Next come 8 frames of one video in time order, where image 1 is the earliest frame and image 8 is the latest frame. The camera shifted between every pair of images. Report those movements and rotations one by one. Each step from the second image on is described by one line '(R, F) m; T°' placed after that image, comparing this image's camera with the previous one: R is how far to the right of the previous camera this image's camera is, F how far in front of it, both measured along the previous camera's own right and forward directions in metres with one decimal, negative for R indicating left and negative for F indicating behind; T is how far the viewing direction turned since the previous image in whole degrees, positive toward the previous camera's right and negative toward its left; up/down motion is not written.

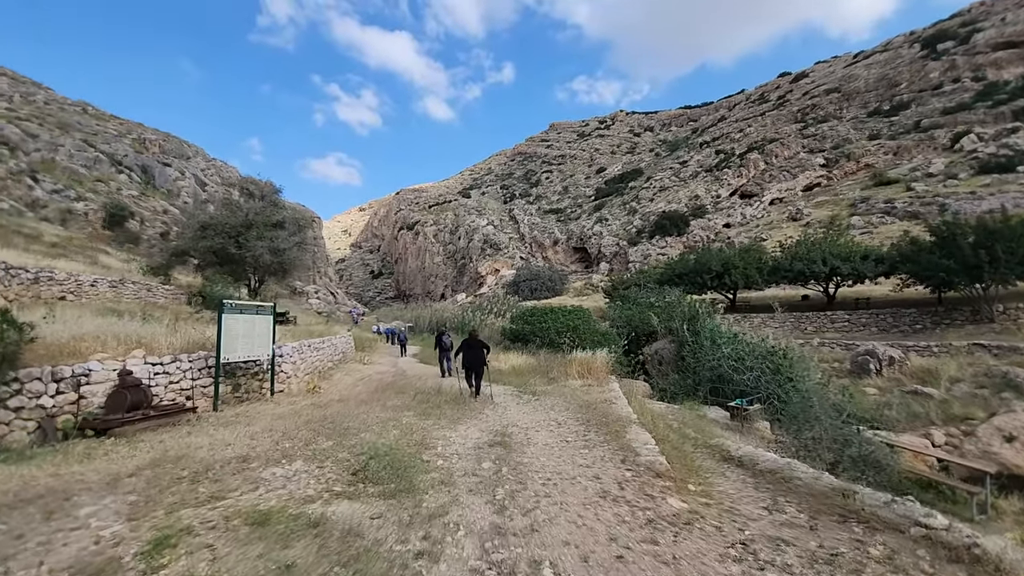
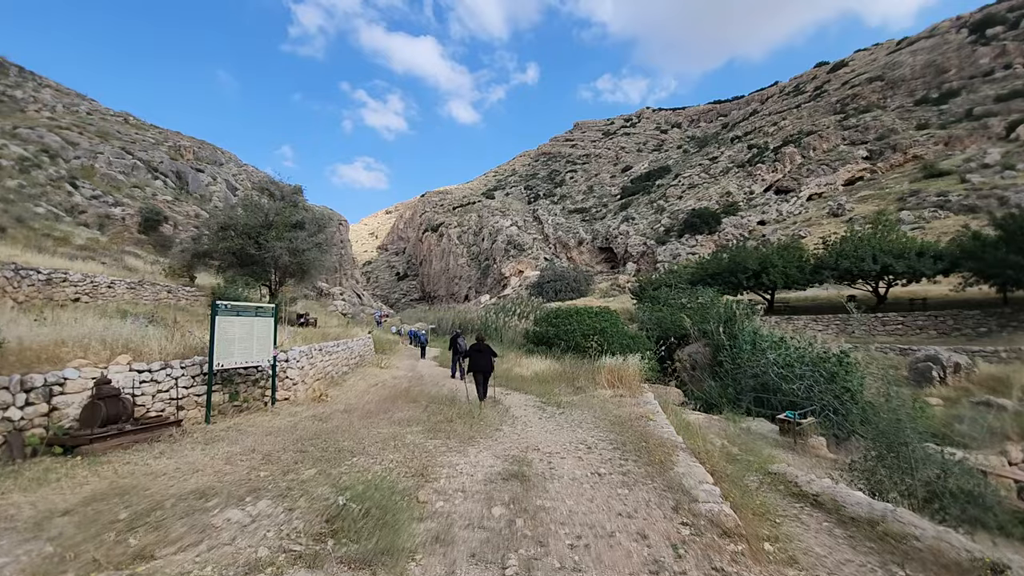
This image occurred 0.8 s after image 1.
(0.0, +0.8) m; -3°
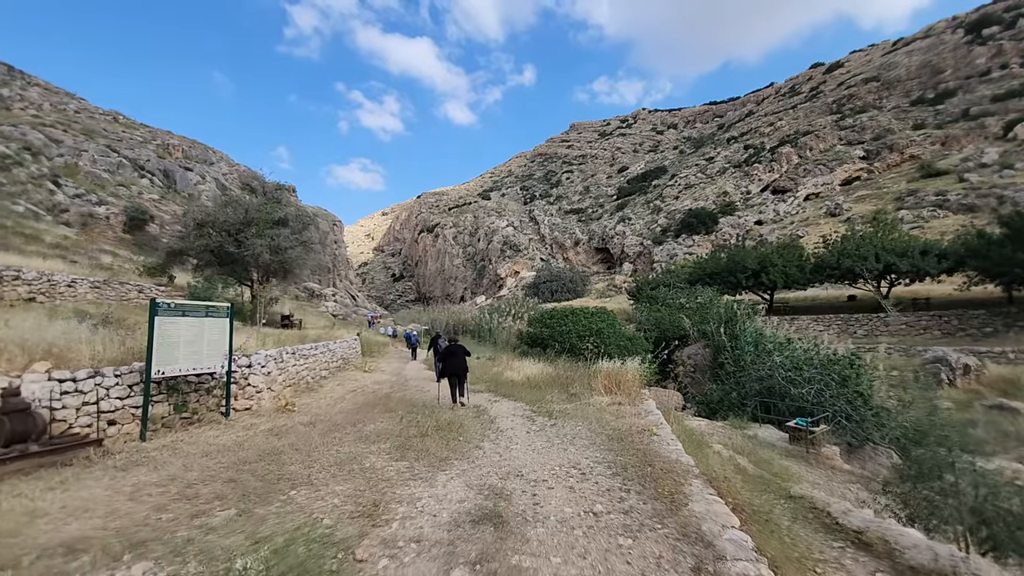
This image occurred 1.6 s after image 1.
(+0.2, +0.7) m; 0°
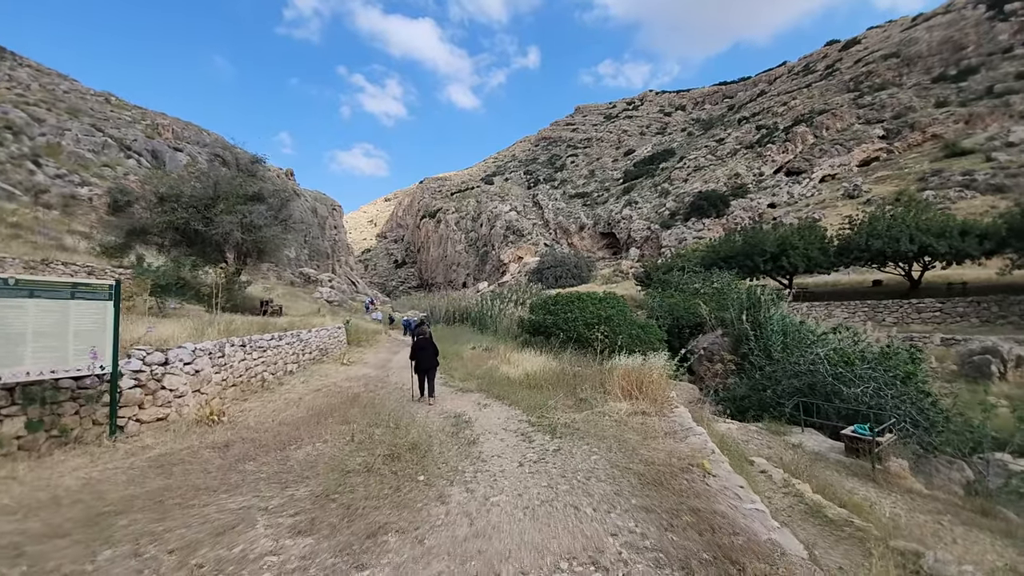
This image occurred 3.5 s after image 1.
(+0.2, +1.6) m; -1°
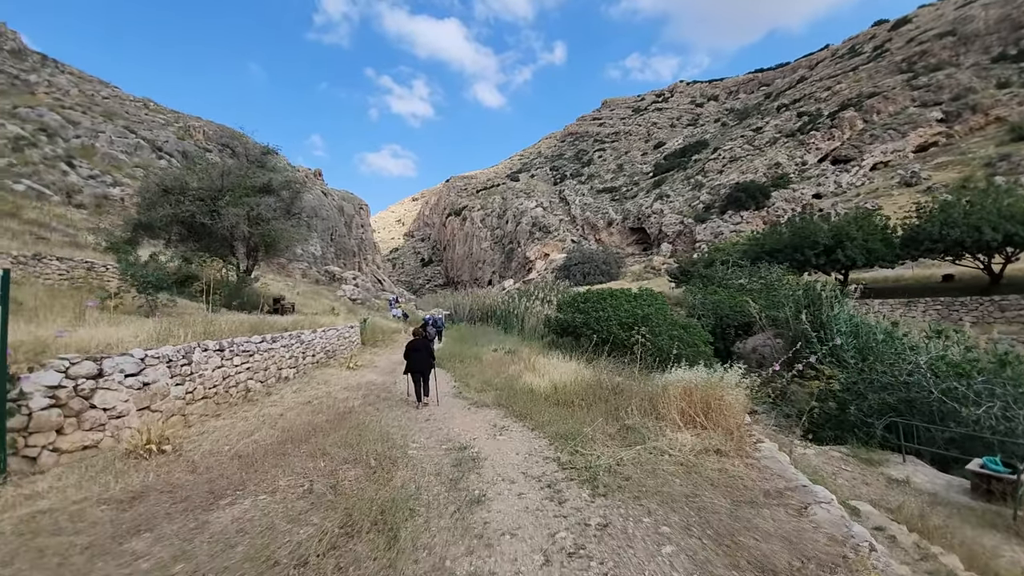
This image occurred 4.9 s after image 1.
(0.0, +1.4) m; -4°
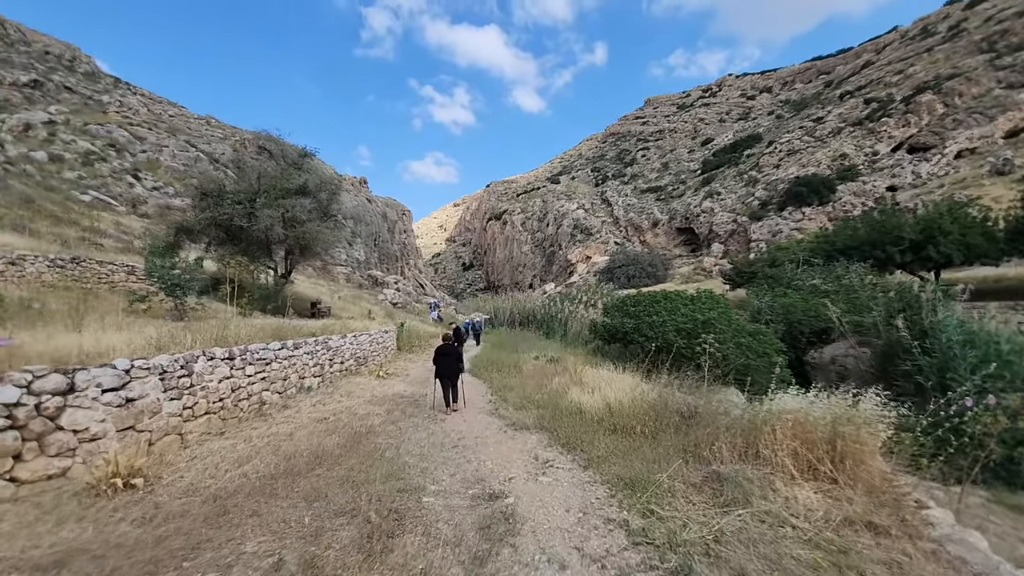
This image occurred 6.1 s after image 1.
(0.0, +1.0) m; -6°
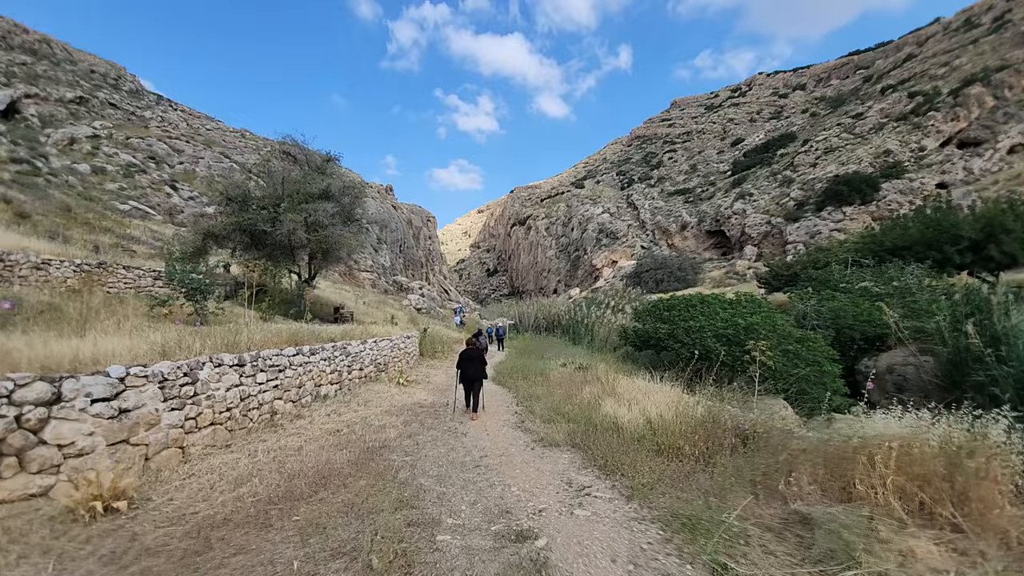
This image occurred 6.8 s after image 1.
(0.0, +0.5) m; -3°
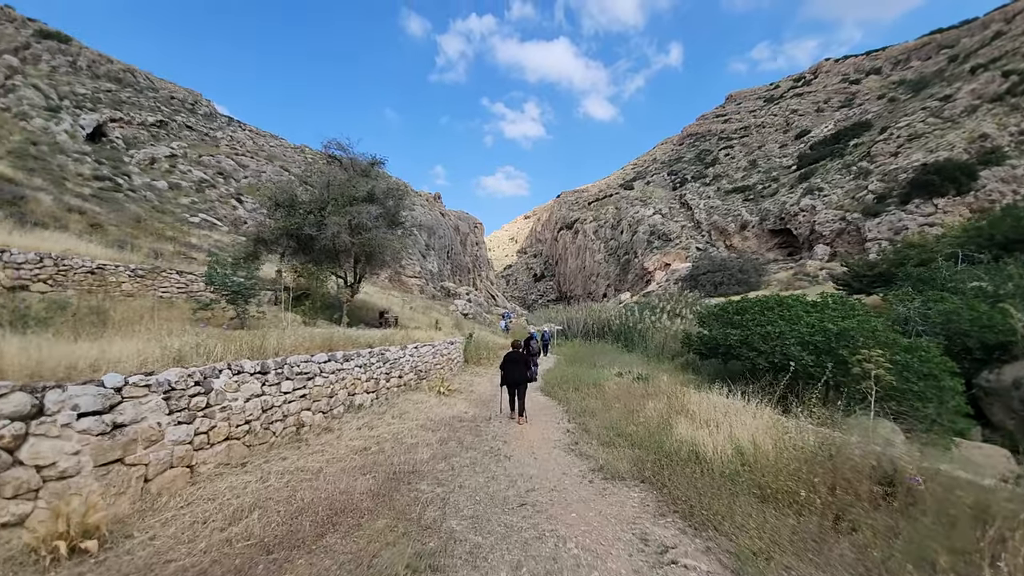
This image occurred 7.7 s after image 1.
(0.0, +0.8) m; -6°
